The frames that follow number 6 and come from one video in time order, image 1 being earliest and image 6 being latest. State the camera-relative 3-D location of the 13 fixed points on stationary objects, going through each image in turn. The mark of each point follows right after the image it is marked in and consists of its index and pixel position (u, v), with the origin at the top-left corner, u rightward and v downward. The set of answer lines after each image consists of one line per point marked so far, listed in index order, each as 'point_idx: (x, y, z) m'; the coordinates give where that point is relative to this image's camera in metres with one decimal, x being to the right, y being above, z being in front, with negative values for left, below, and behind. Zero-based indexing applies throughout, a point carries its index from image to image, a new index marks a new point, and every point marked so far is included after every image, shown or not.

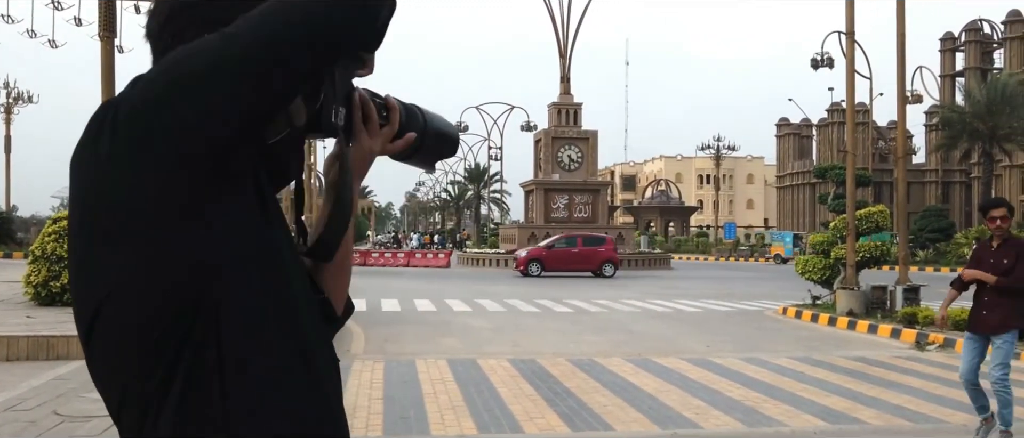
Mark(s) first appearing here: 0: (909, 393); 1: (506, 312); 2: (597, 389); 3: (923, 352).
0: (+3.5, -1.5, +7.9) m
1: (-0.1, -1.5, +14.6) m
2: (+0.7, -1.4, +7.6) m
3: (+5.0, -1.6, +11.2) m
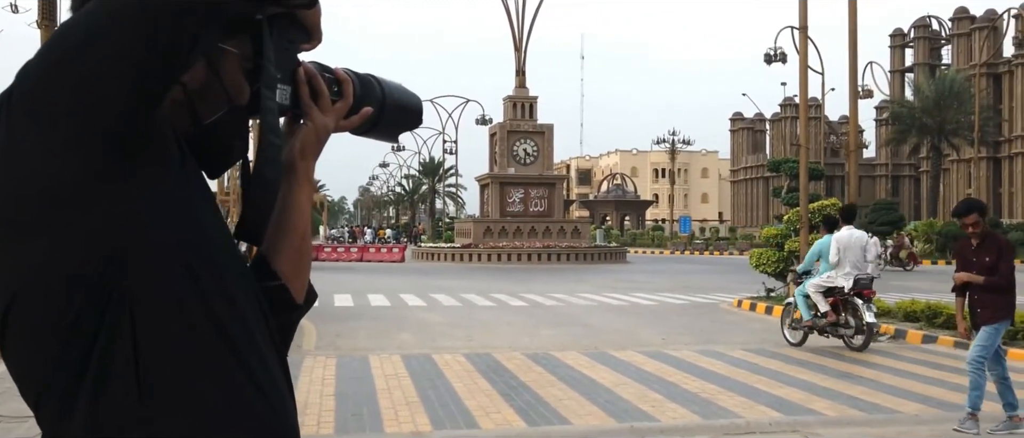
0: (+3.1, -1.5, +8.0) m
1: (-0.8, -1.4, +14.5) m
2: (+0.3, -1.4, +7.5) m
3: (+4.4, -1.6, +11.4) m
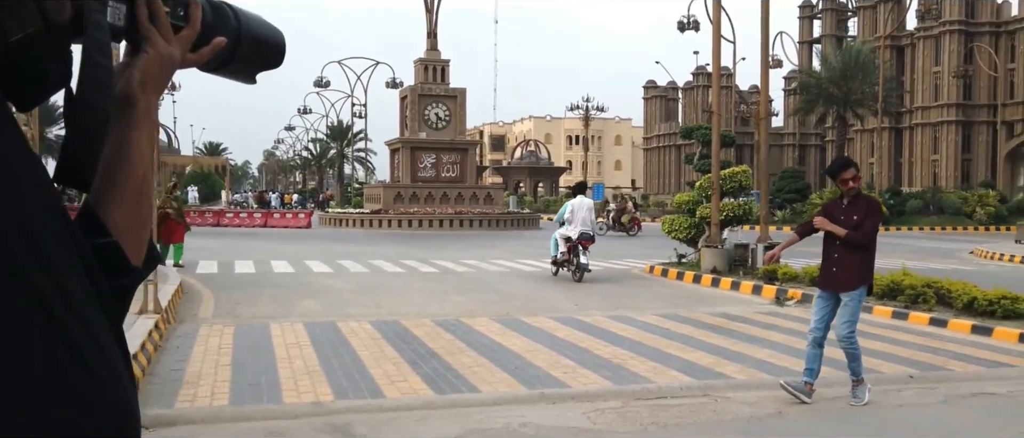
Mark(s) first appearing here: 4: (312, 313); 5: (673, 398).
0: (+2.3, -1.1, +8.1) m
1: (-2.2, -0.8, +14.1) m
2: (-0.4, -1.1, +7.3) m
3: (+3.3, -1.1, +11.5) m
4: (-2.0, -1.0, +9.4) m
5: (+1.1, -1.2, +6.3) m
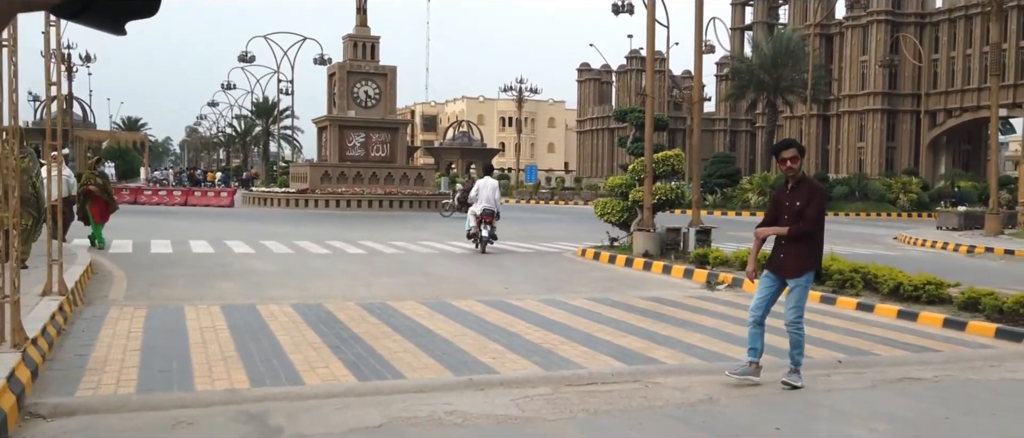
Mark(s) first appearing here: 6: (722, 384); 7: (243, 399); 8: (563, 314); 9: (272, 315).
0: (+1.7, -1.0, +8.1) m
1: (-3.2, -0.5, +13.8) m
2: (-0.9, -0.9, +7.1) m
3: (+2.4, -0.9, +11.6) m
4: (-2.7, -0.8, +9.0) m
5: (+0.6, -1.1, +6.2) m
6: (+1.5, -1.2, +6.4) m
7: (-1.4, -1.0, +4.9) m
8: (+0.5, -0.9, +8.5) m
9: (-2.0, -0.8, +7.8) m
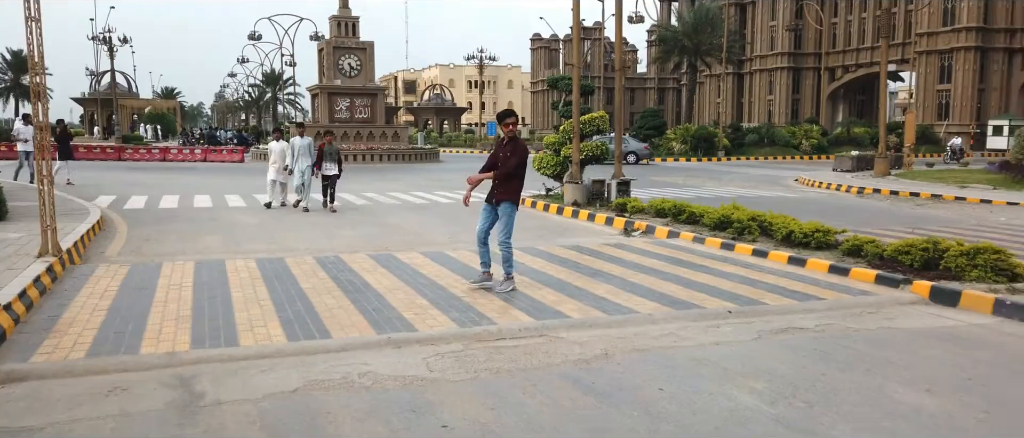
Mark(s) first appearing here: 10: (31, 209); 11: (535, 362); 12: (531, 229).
0: (+1.0, -0.6, +9.8) m
1: (-3.4, +0.4, +15.9) m
2: (-1.7, -0.7, +9.1) m
3: (+2.1, -0.1, +13.2) m
4: (-3.3, -0.4, +11.2) m
5: (-0.2, -1.0, +8.1) m
6: (+0.7, -1.0, +8.2) m
7: (-2.4, -1.1, +6.9) m
8: (-0.1, -0.5, +10.4) m
9: (-2.7, -0.6, +9.9) m
10: (-8.7, +0.2, +16.4) m
11: (+0.2, -1.1, +6.7) m
12: (+0.7, 0.0, +14.0) m
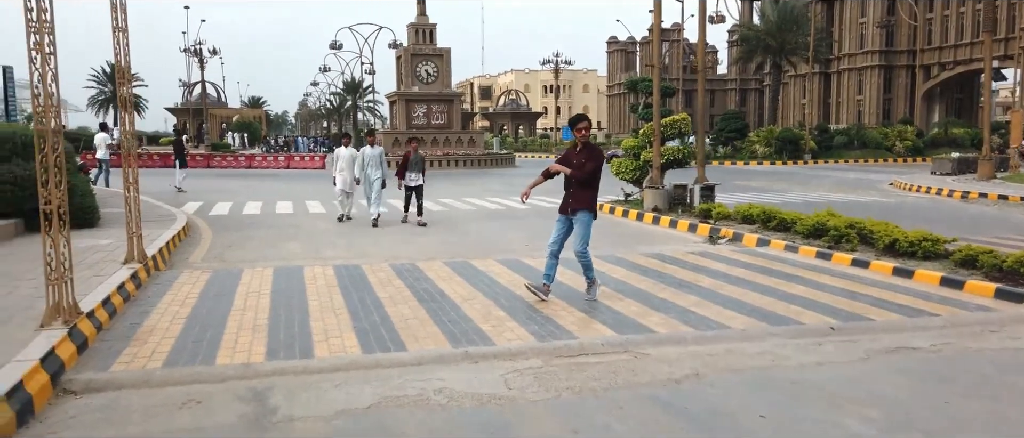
0: (+1.8, -0.7, +9.5) m
1: (-2.0, +0.3, +15.9) m
2: (-0.9, -0.8, +9.0) m
3: (+3.2, -0.2, +12.8) m
4: (-2.4, -0.5, +11.2) m
5: (+0.5, -1.1, +7.9) m
6: (+1.3, -1.0, +7.9) m
7: (-1.8, -1.2, +6.9) m
8: (+0.7, -0.6, +10.2) m
9: (-1.9, -0.7, +9.9) m
10: (-7.3, +0.1, +16.9) m
11: (+0.7, -1.1, +6.5) m
12: (+1.9, -0.1, +13.7) m
